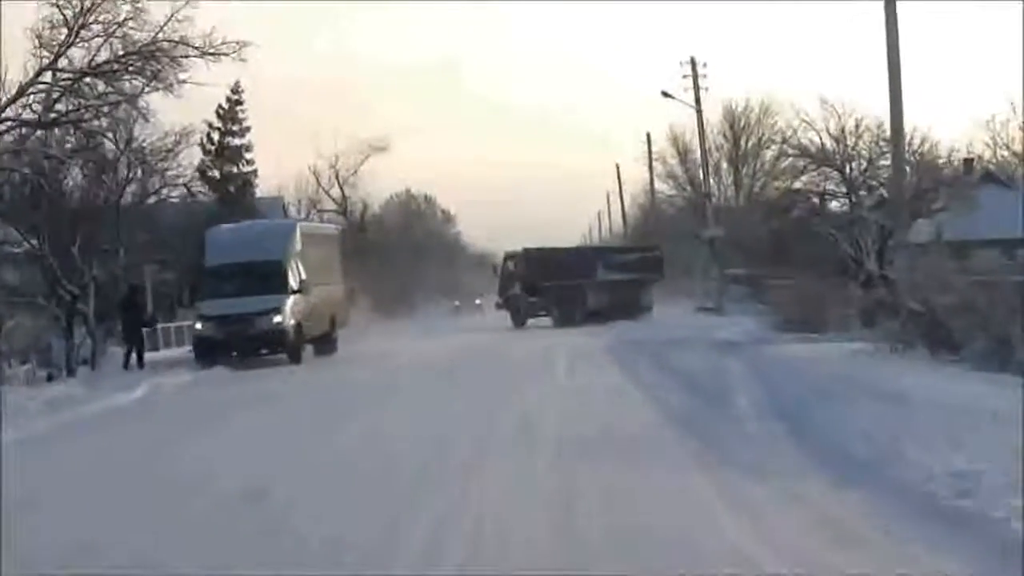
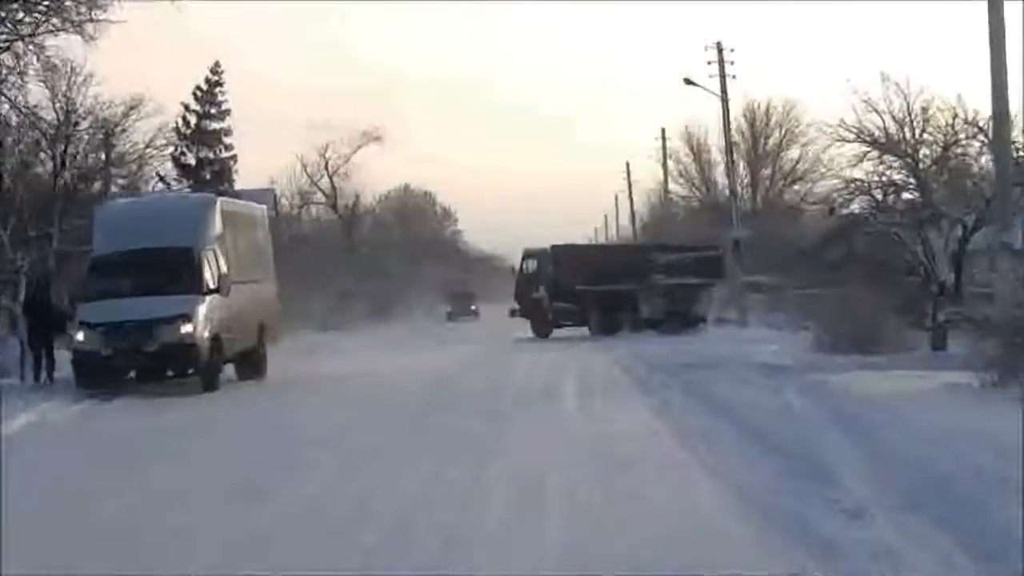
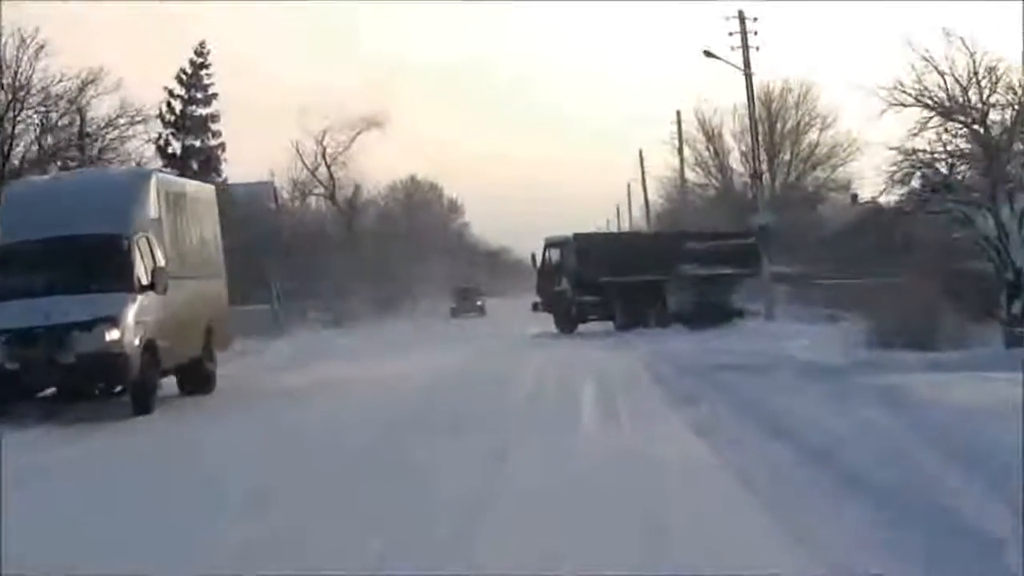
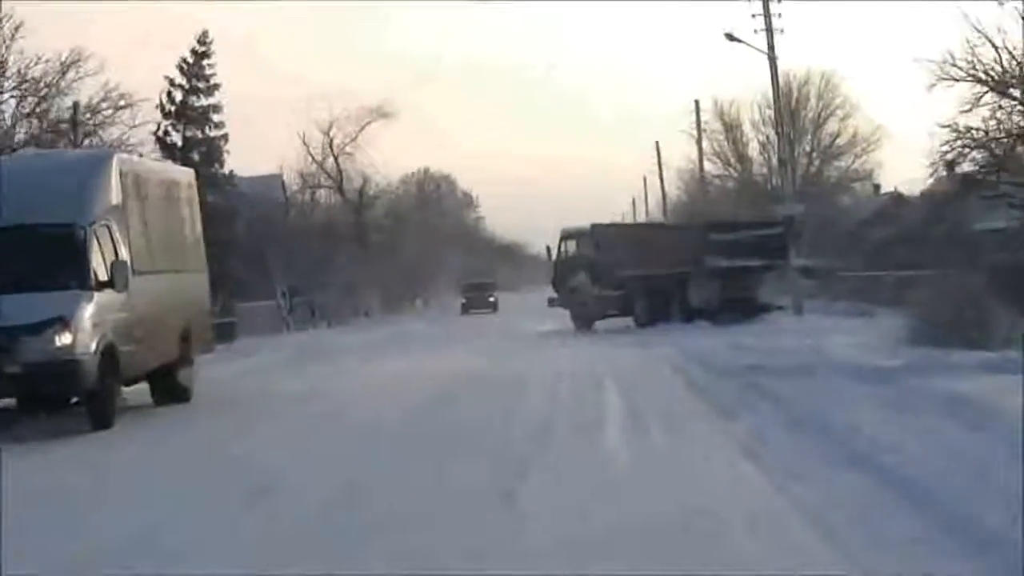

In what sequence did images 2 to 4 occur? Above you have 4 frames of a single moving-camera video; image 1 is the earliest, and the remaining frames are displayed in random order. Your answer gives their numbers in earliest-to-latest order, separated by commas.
2, 3, 4
